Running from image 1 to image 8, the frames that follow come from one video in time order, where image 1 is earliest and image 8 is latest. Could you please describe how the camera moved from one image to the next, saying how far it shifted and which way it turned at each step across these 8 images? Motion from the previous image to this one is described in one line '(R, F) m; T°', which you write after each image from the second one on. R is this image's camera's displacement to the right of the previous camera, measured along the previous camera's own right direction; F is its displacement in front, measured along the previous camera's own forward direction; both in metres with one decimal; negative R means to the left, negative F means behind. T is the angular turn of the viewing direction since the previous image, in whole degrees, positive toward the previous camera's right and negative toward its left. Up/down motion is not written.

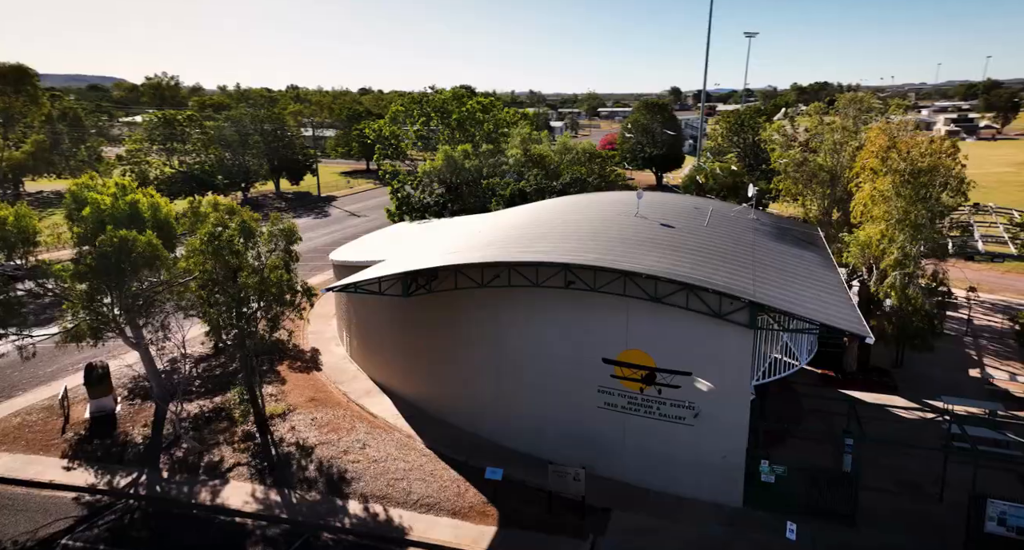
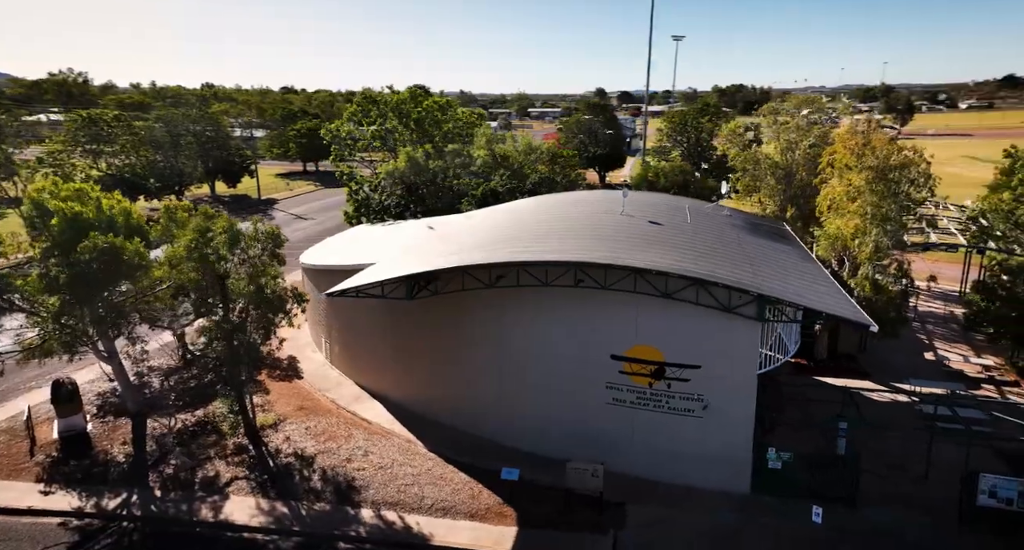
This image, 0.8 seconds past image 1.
(-1.3, +0.1) m; +5°
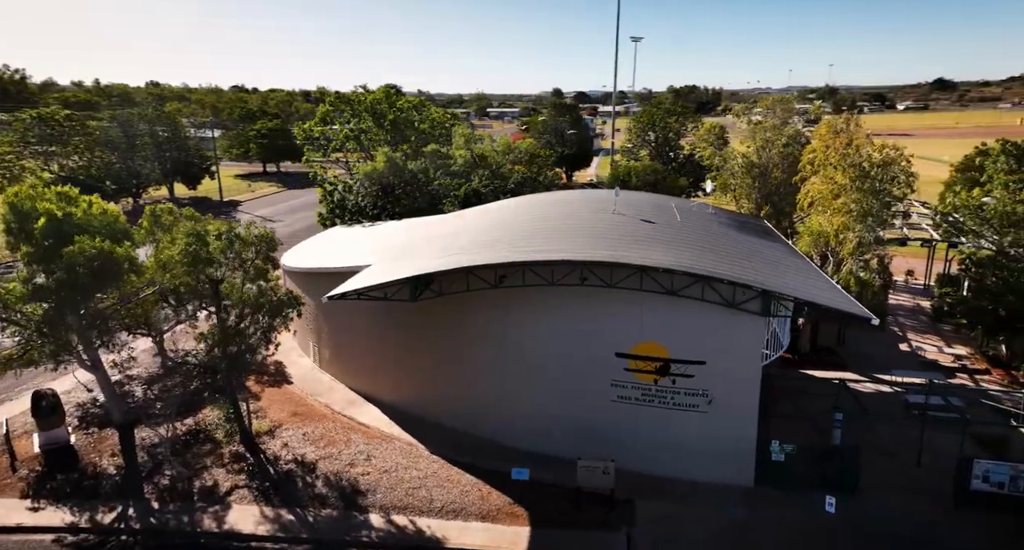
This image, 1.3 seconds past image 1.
(-0.8, 0.0) m; +3°
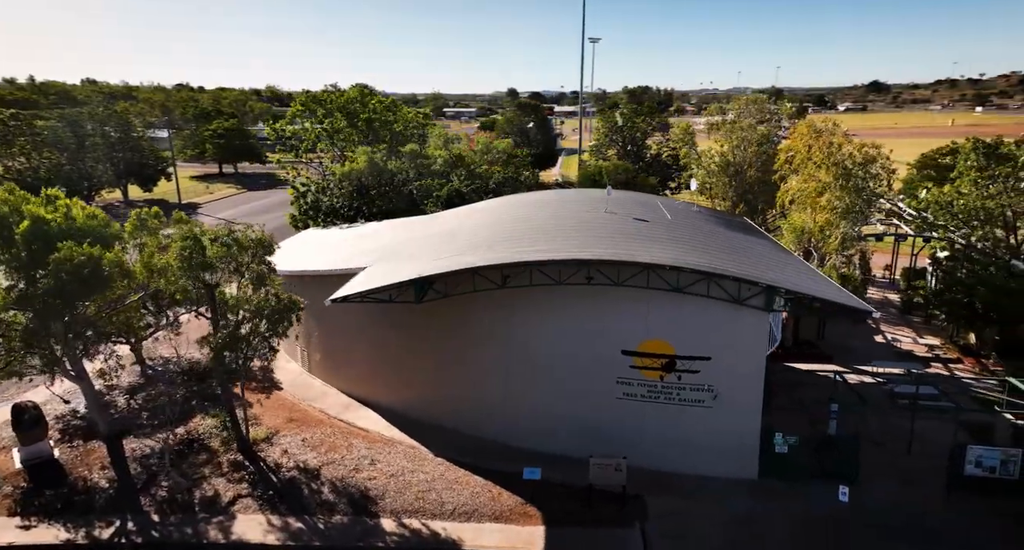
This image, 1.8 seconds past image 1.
(-0.8, 0.0) m; +3°
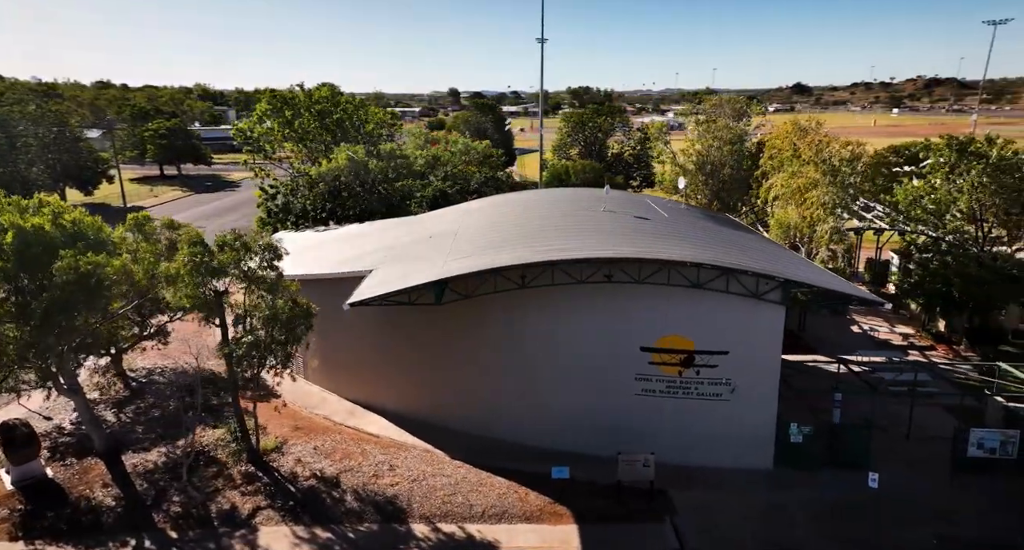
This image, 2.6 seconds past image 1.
(-1.3, +0.1) m; +4°
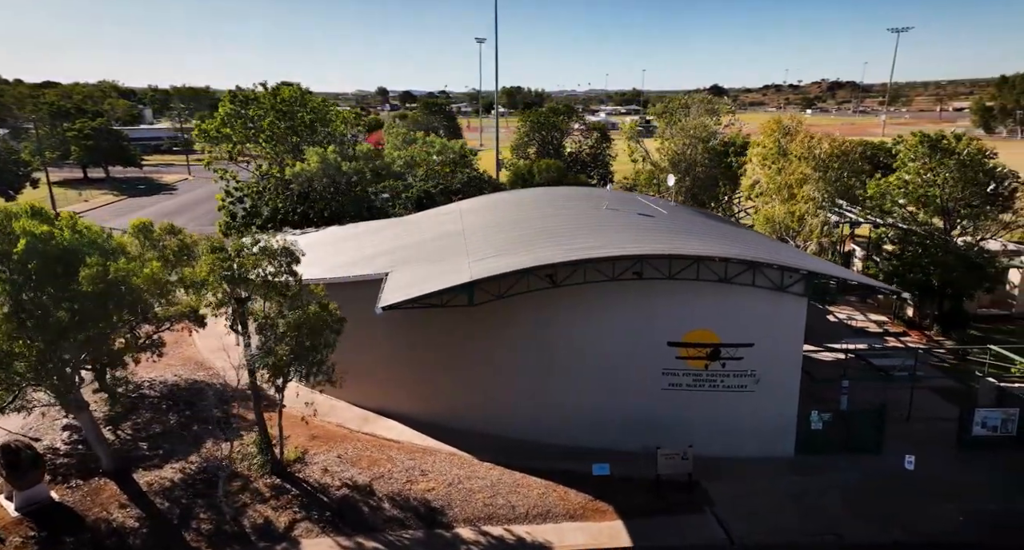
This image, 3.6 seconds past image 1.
(-1.7, +0.1) m; +4°
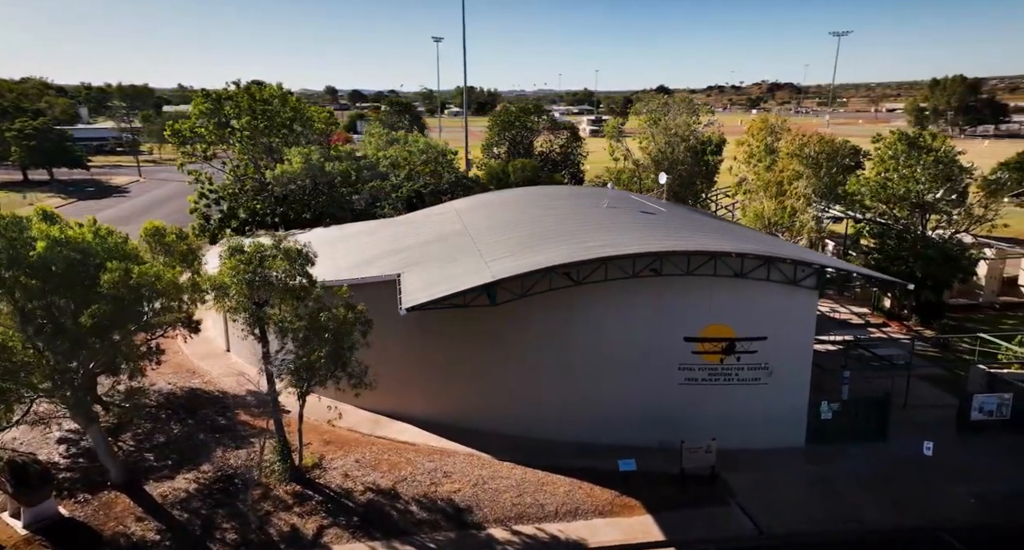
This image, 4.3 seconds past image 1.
(-1.2, 0.0) m; +3°
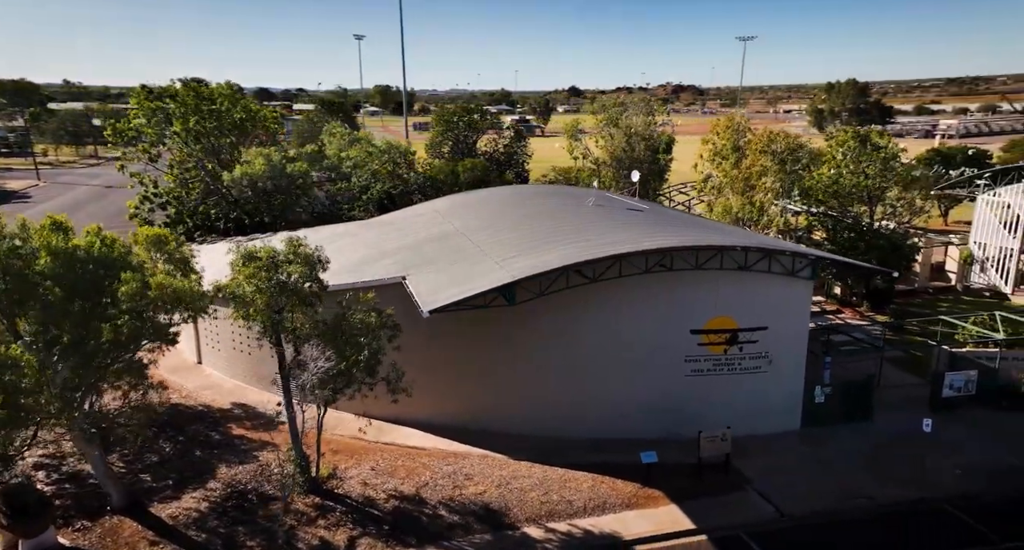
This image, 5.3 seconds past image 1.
(-1.7, -0.1) m; +6°
